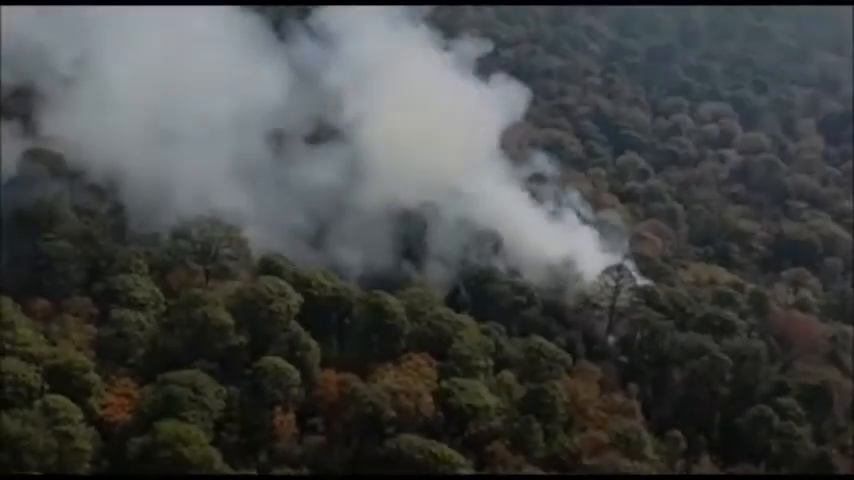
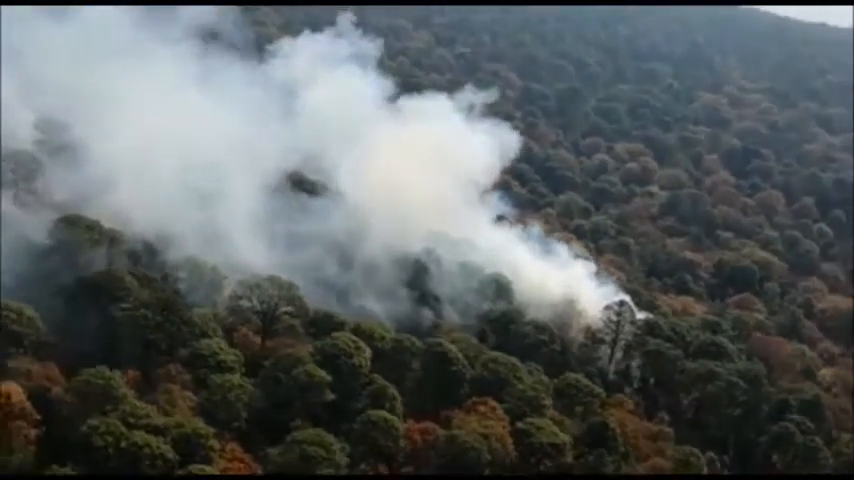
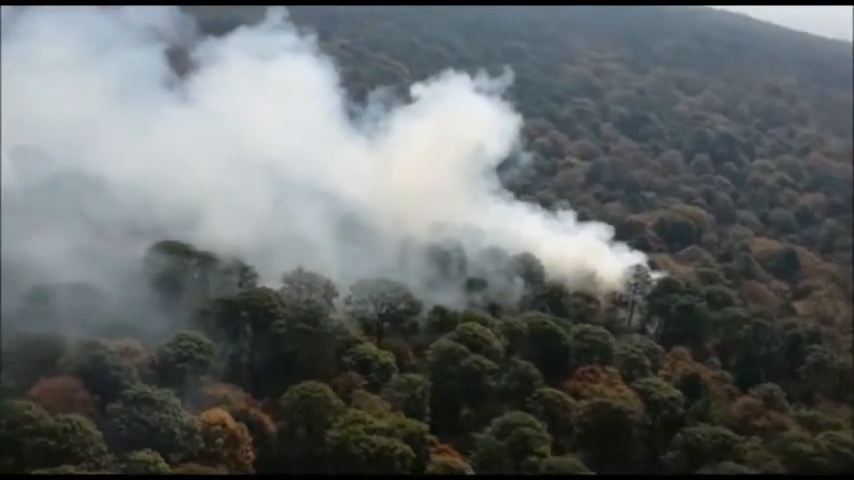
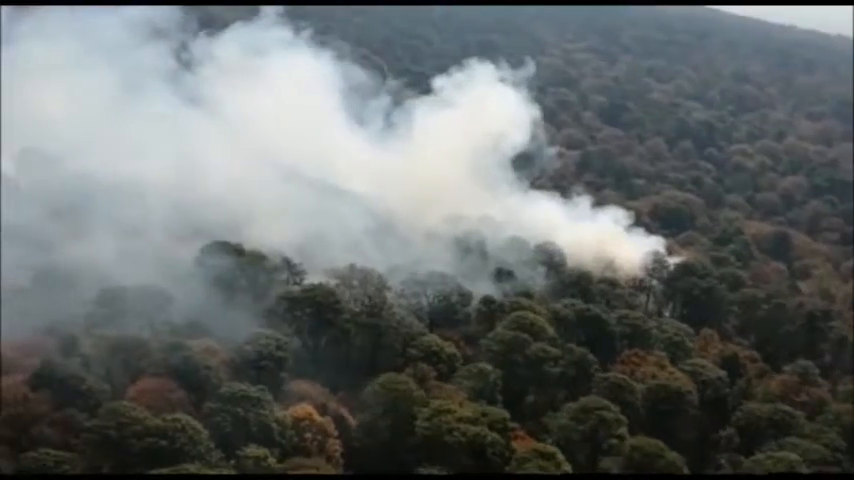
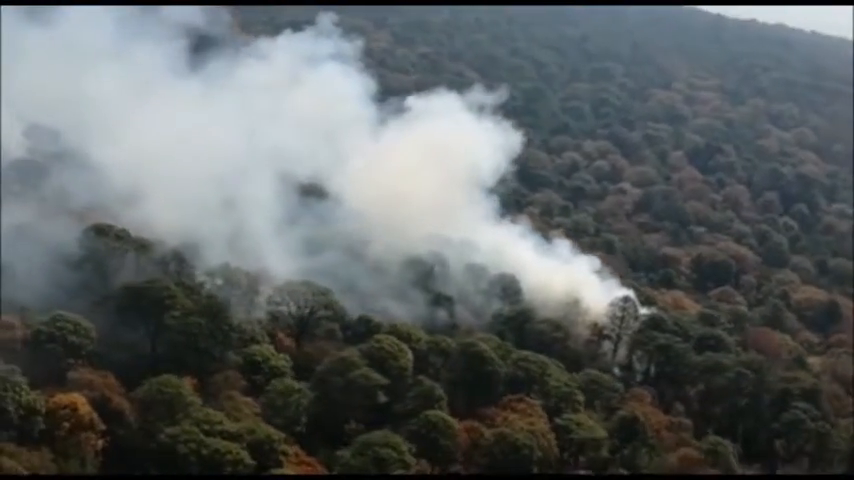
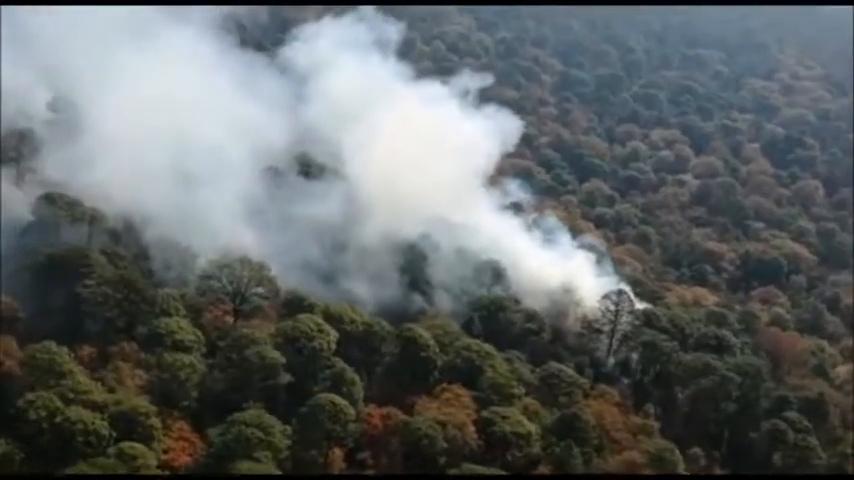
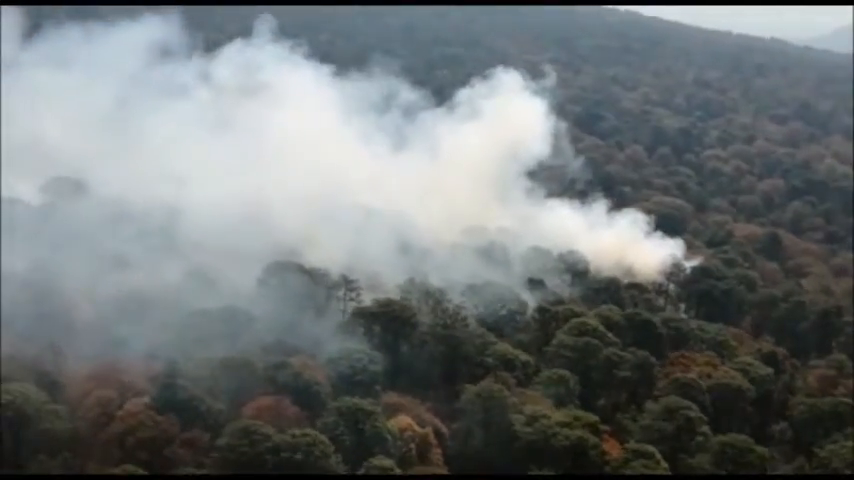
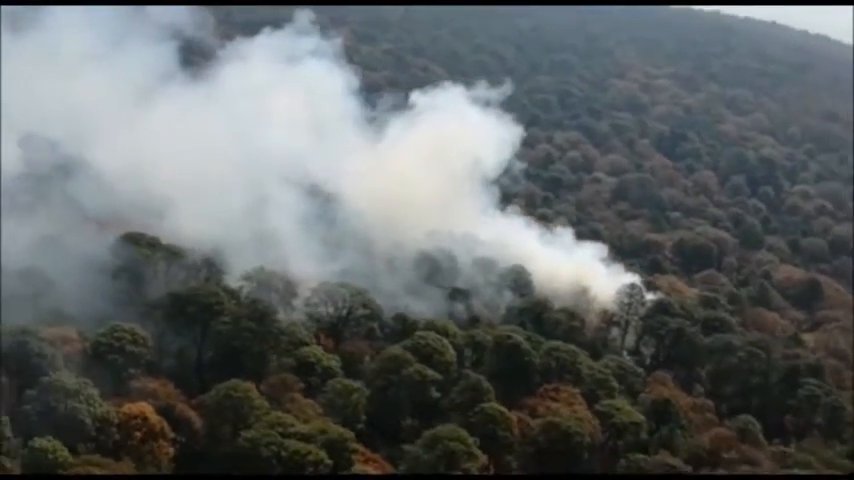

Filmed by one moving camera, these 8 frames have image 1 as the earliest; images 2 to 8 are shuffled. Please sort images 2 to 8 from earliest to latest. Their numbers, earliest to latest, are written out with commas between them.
6, 2, 5, 8, 3, 4, 7
